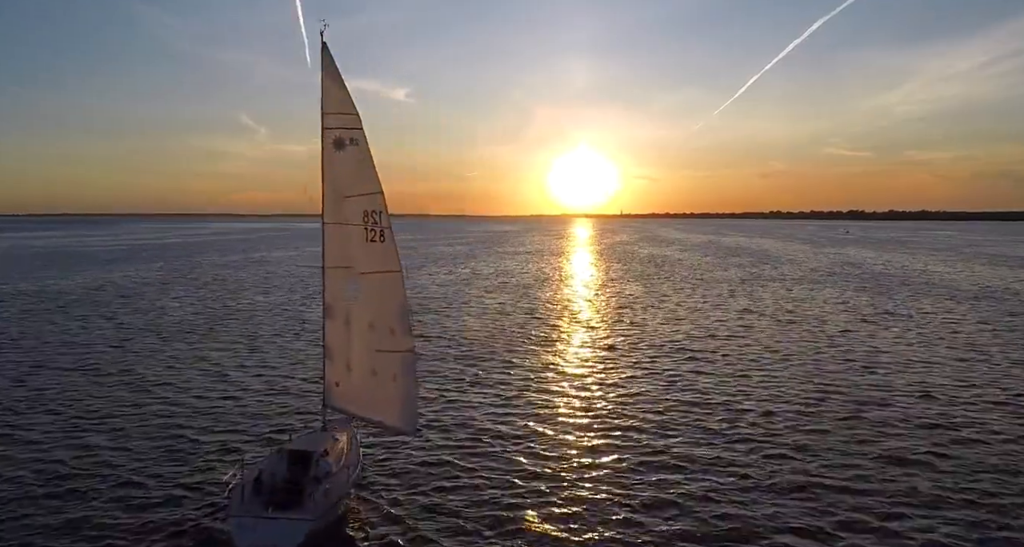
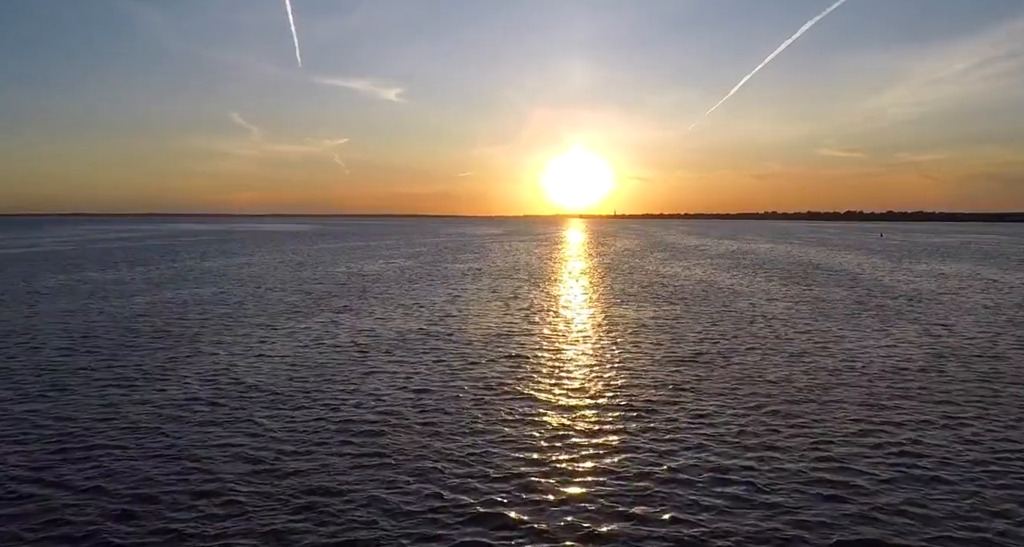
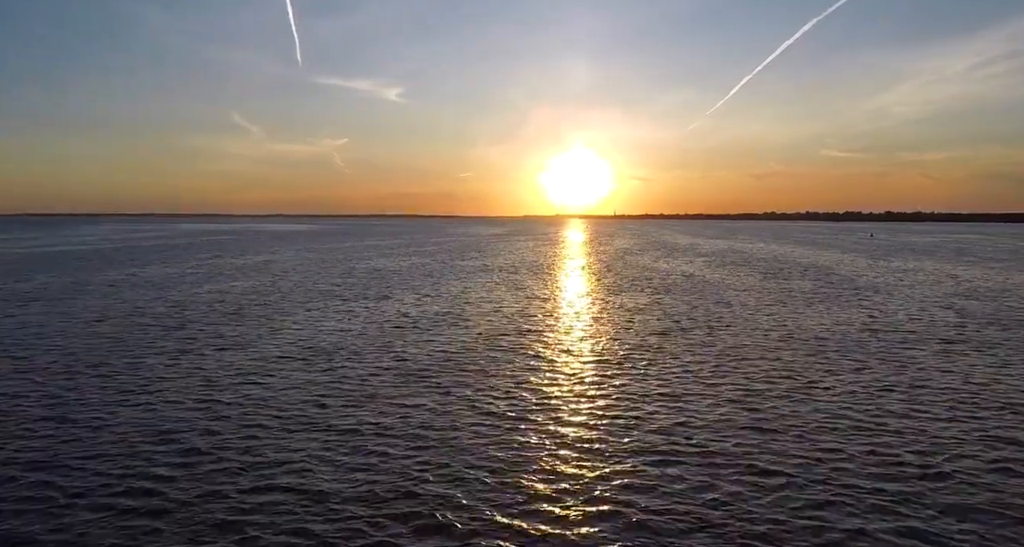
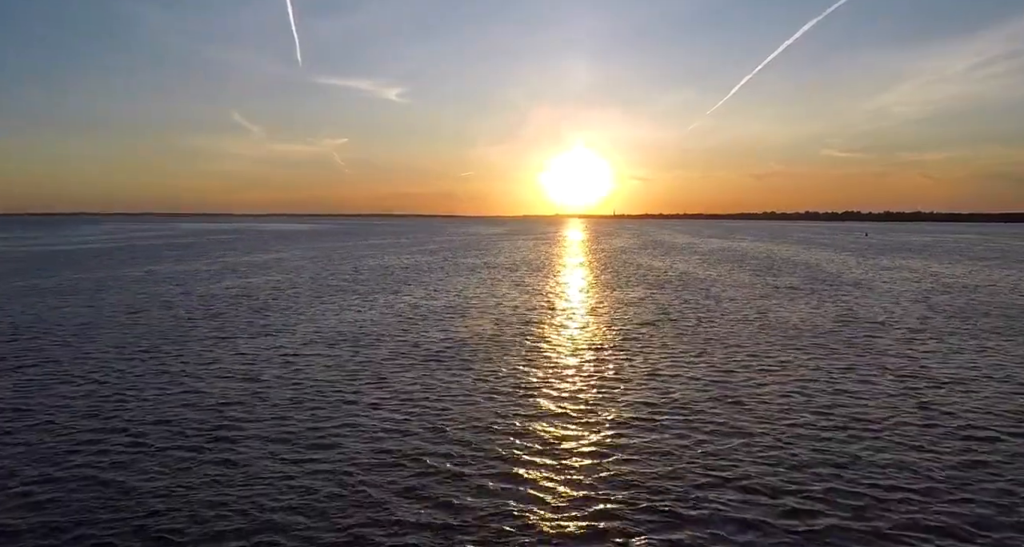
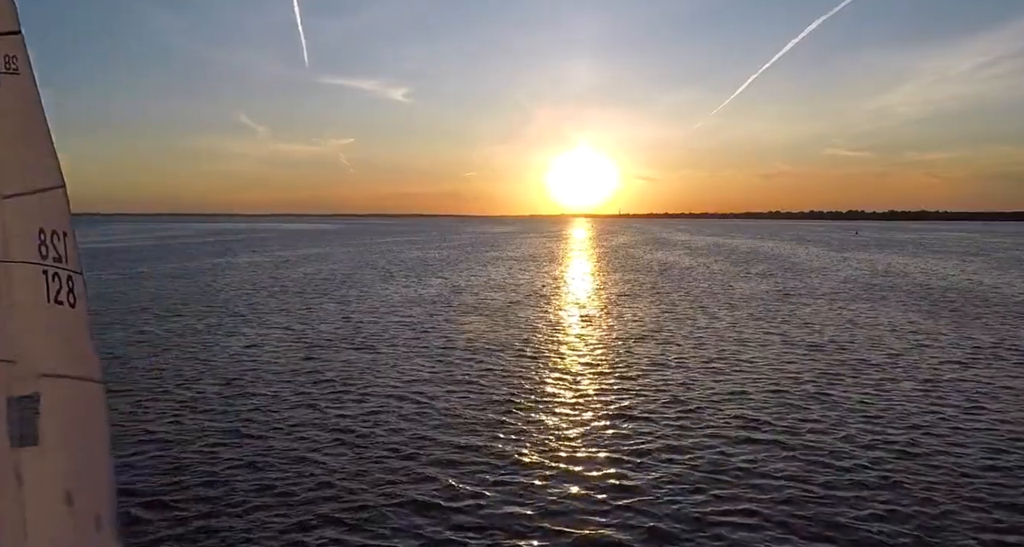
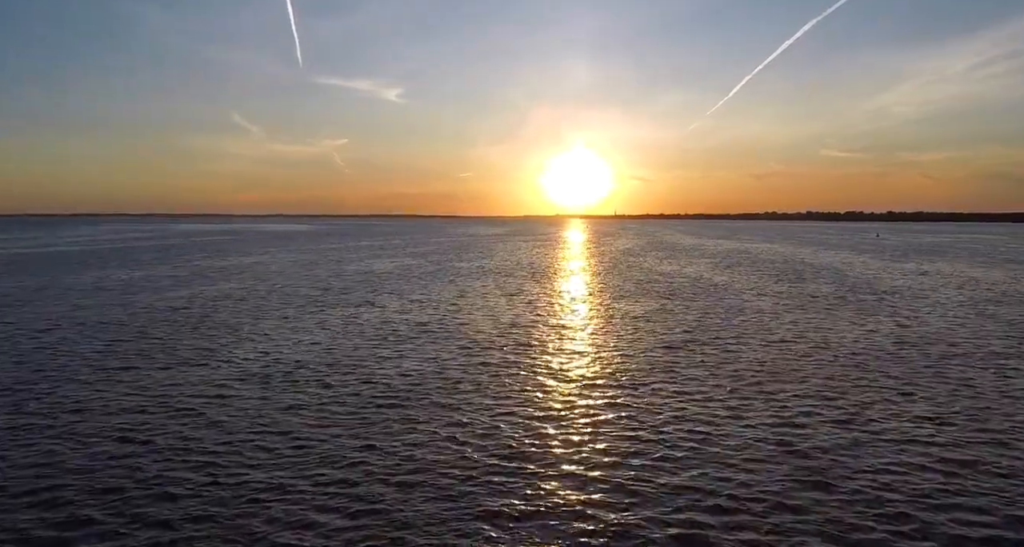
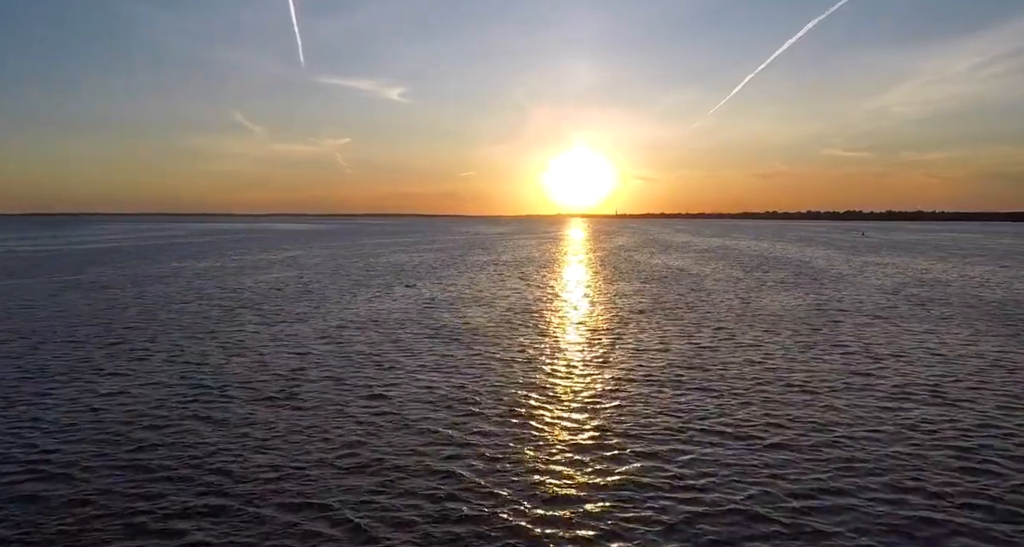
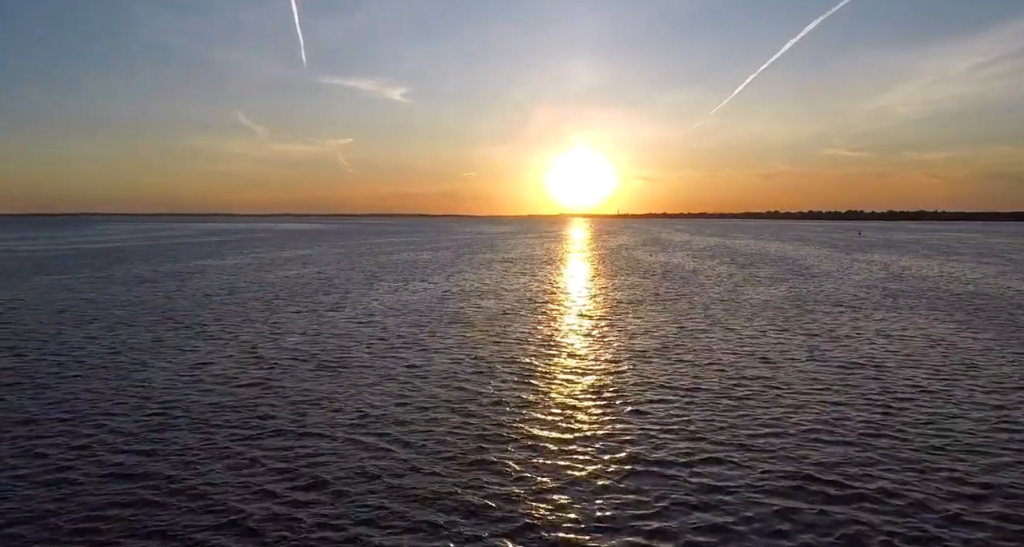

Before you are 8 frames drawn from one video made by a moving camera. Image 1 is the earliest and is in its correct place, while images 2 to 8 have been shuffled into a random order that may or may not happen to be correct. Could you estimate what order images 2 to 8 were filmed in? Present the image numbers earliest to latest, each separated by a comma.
5, 8, 7, 4, 3, 6, 2
